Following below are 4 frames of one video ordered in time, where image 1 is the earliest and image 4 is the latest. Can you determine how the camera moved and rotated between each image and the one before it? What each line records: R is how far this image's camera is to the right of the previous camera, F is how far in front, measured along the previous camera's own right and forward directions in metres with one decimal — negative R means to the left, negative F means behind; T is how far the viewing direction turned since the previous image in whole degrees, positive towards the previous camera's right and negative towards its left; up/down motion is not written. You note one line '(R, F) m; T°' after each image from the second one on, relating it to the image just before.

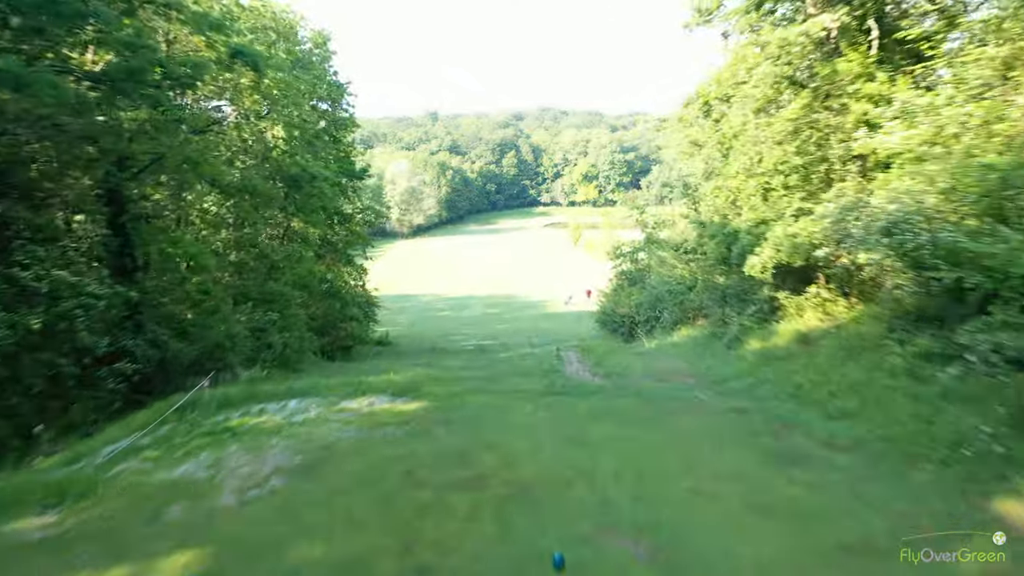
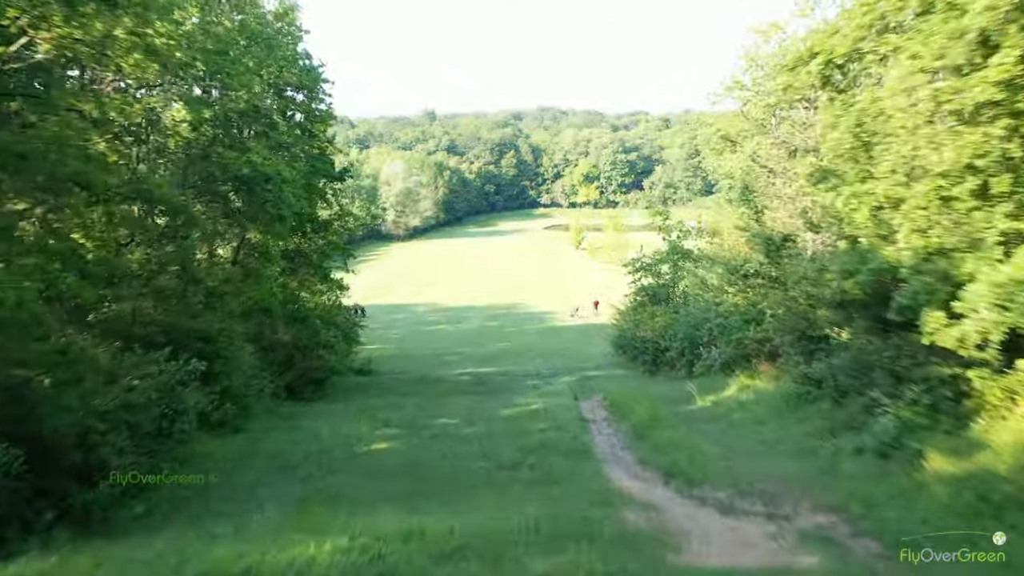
(-0.1, +4.2) m; 0°
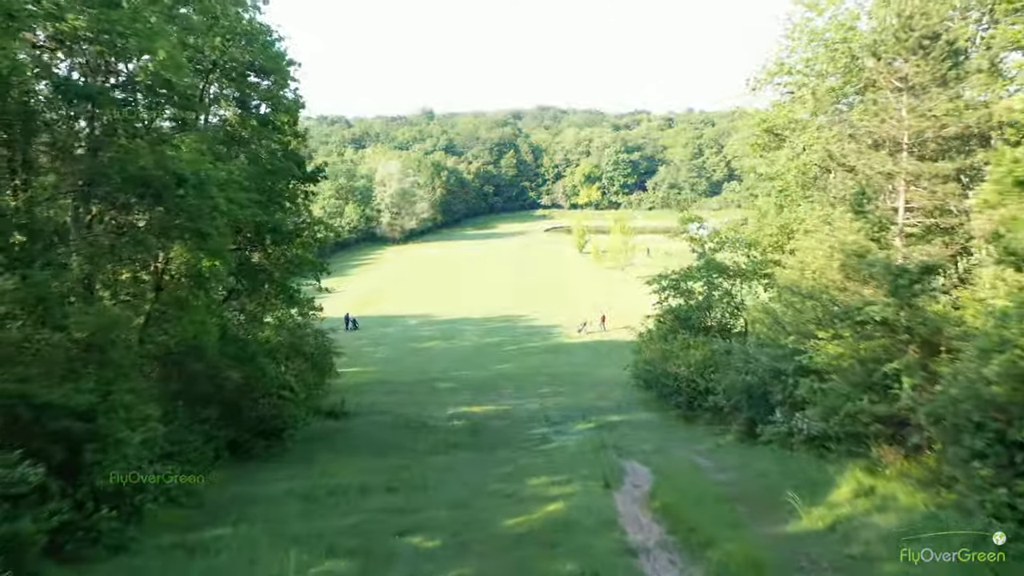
(-0.1, +4.4) m; 0°
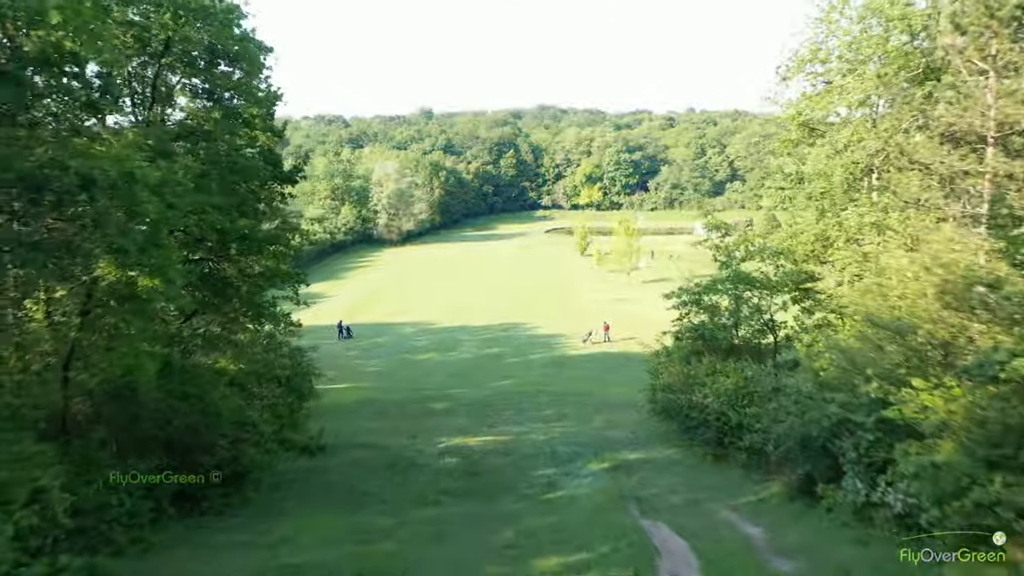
(0.0, +2.6) m; 0°
